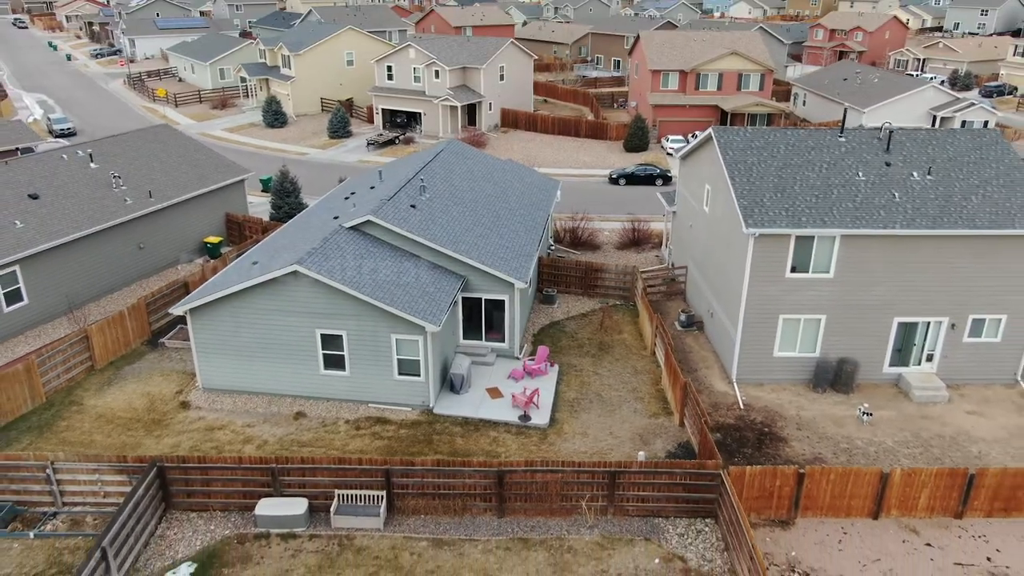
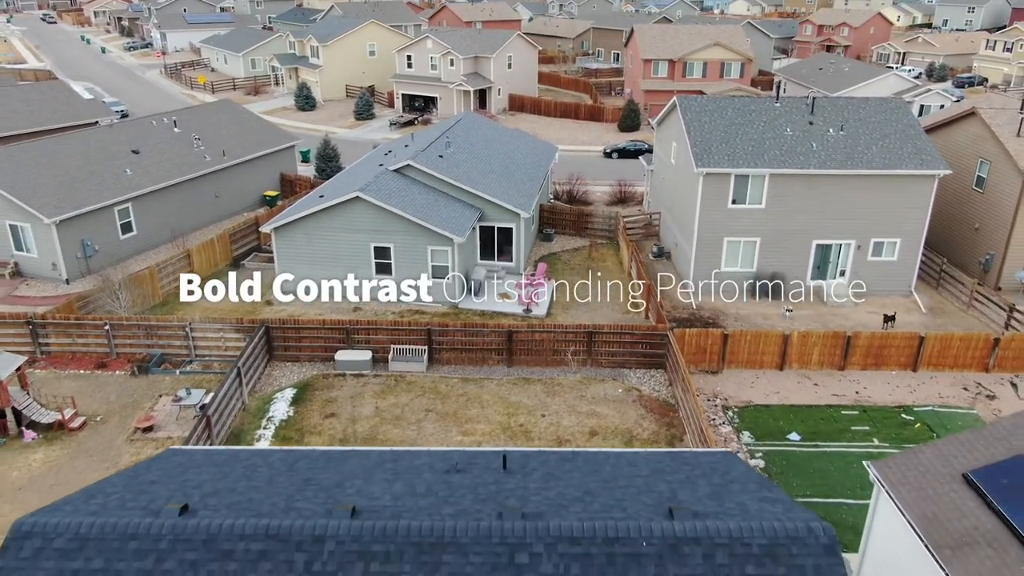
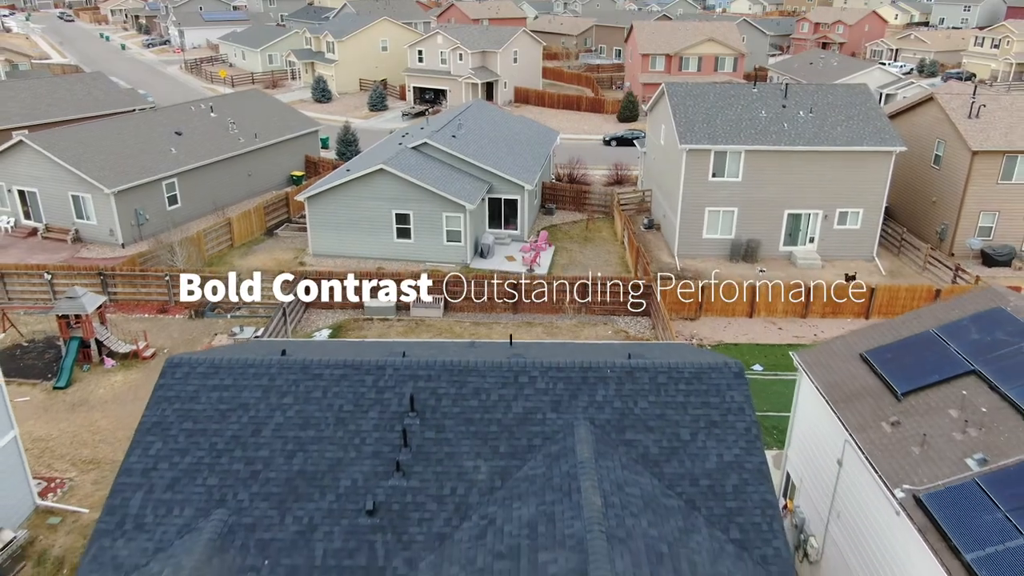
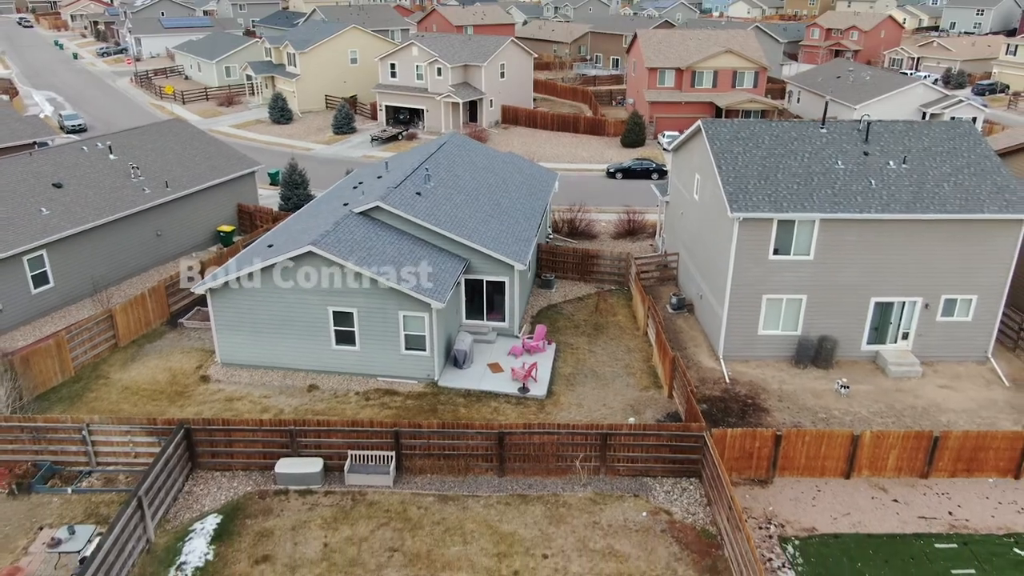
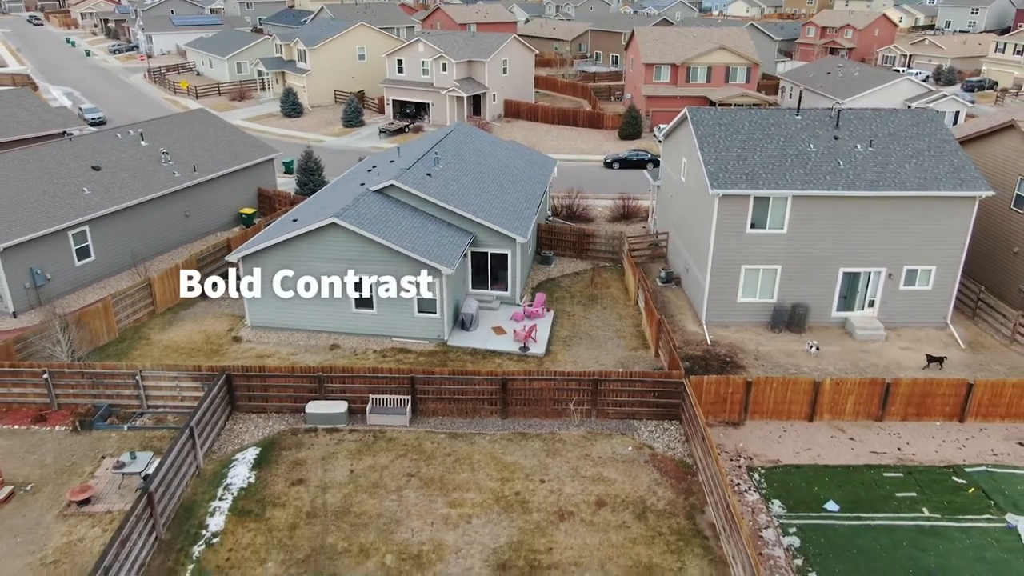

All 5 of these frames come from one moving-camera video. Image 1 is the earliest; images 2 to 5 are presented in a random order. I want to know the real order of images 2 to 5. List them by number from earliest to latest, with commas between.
4, 5, 2, 3
